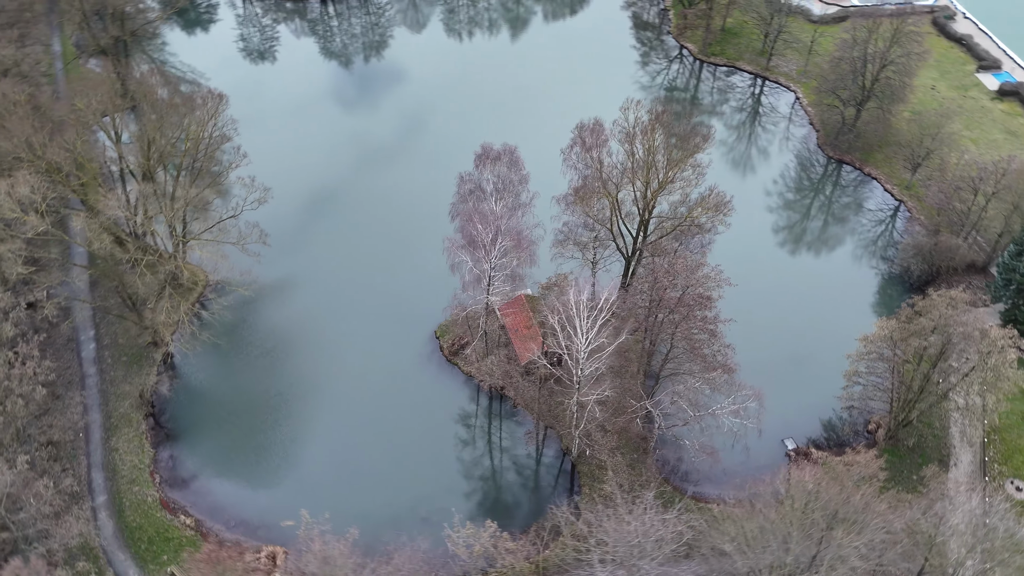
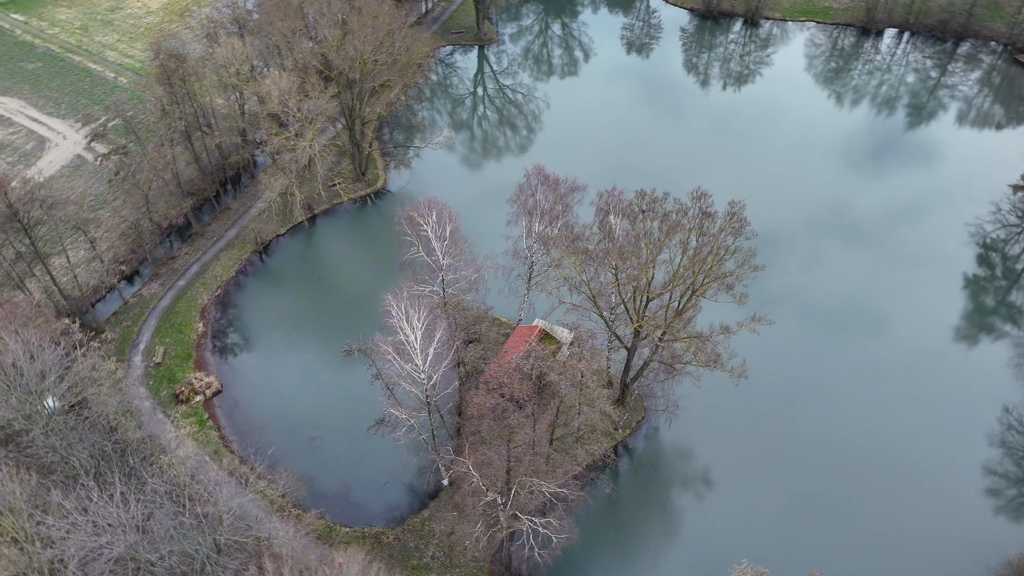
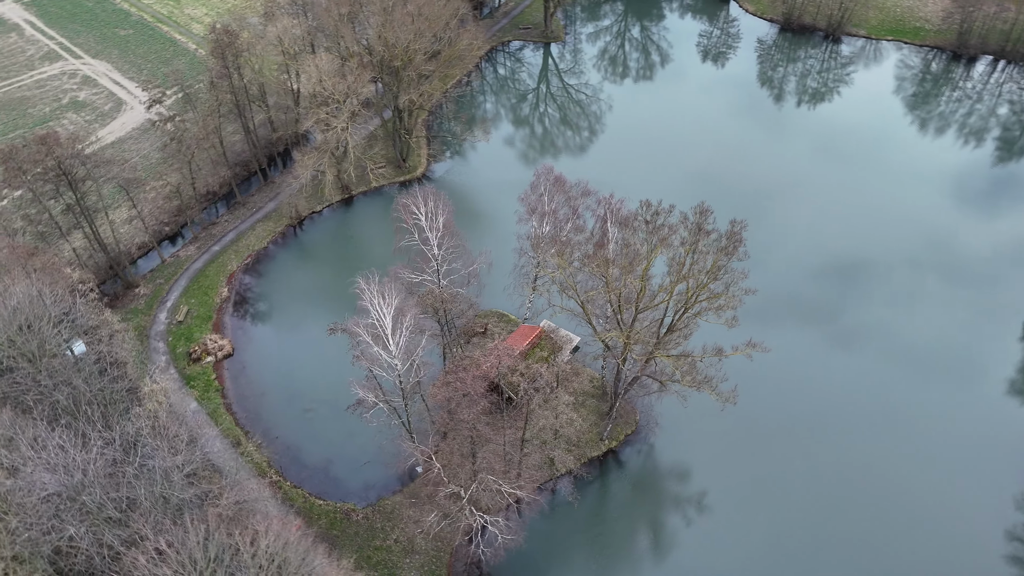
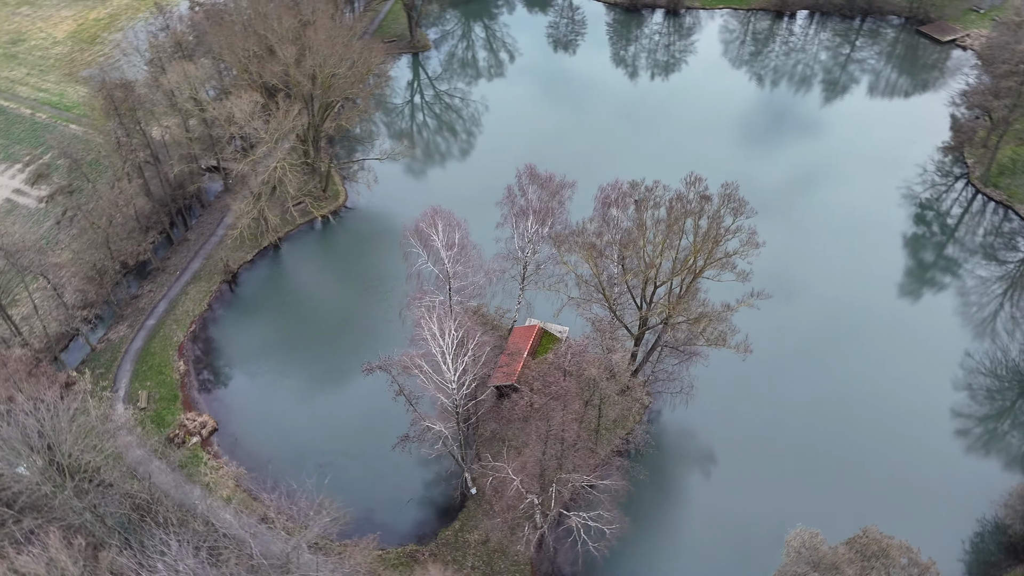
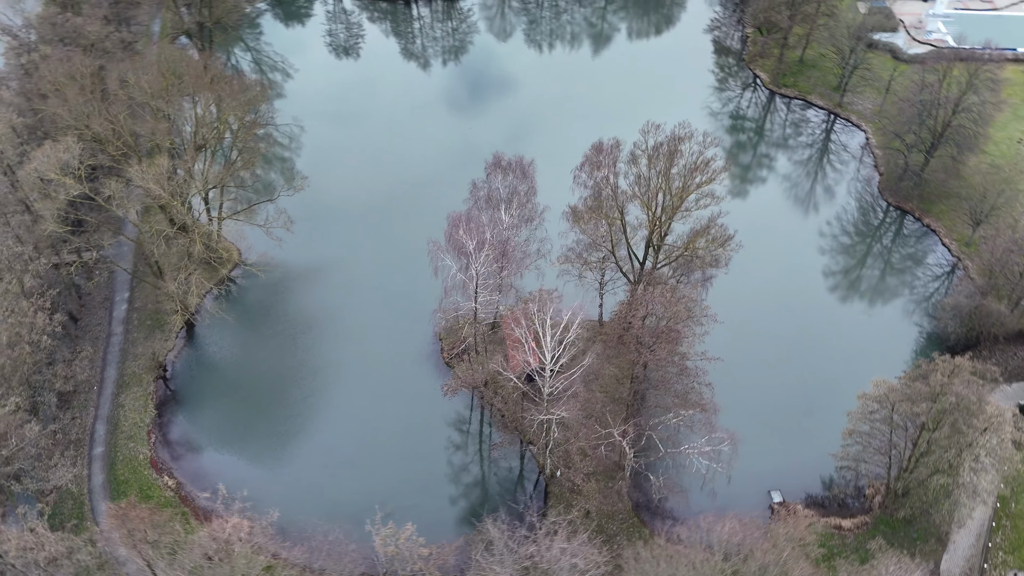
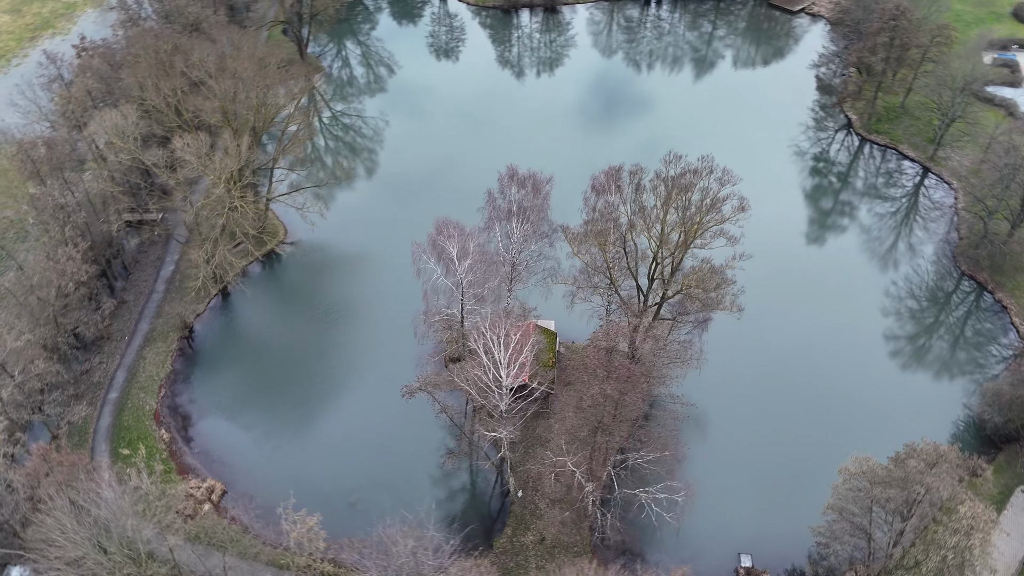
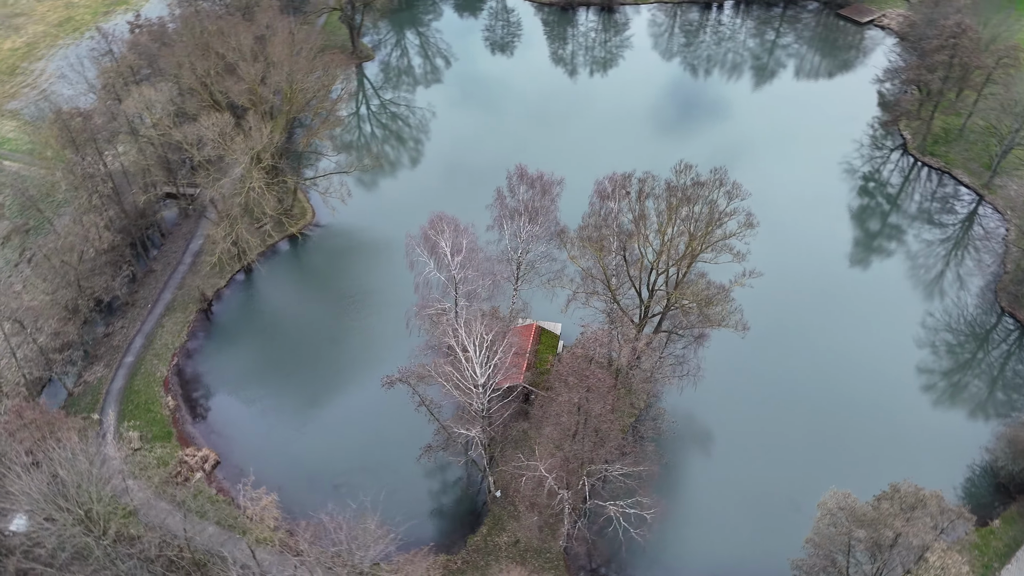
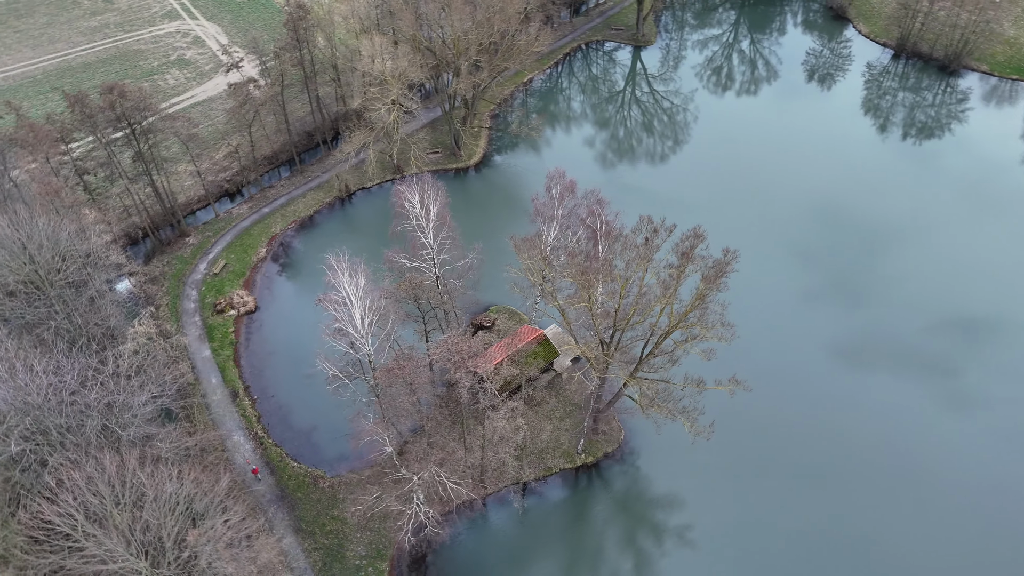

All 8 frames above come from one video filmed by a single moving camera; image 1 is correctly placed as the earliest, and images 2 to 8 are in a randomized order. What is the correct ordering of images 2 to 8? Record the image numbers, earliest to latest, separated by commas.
5, 6, 7, 4, 2, 3, 8
